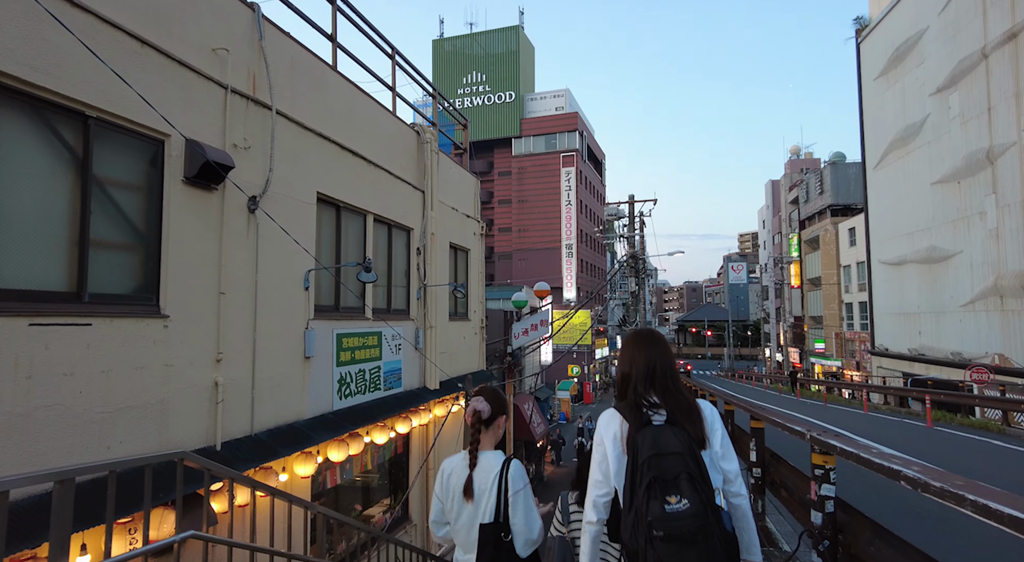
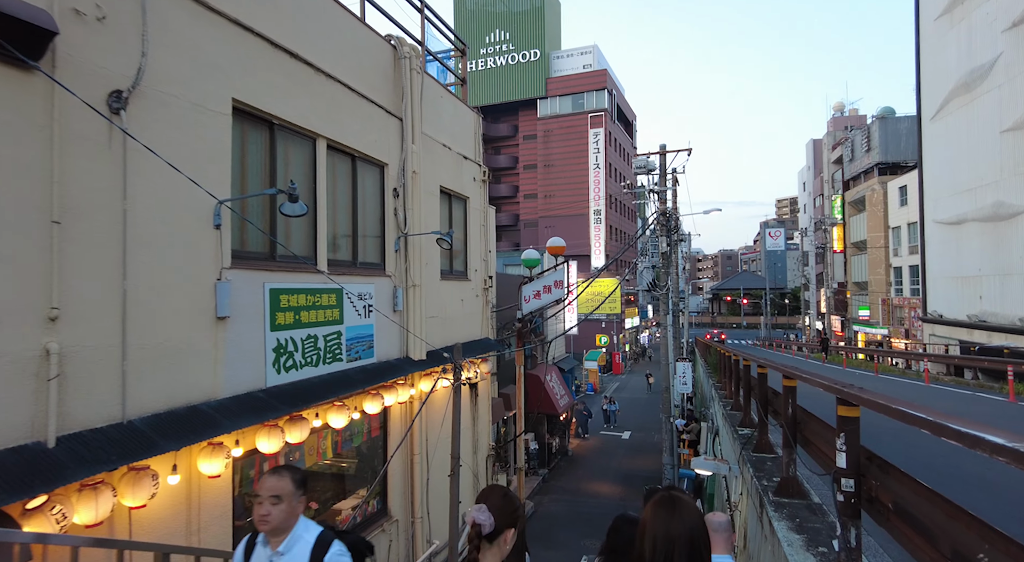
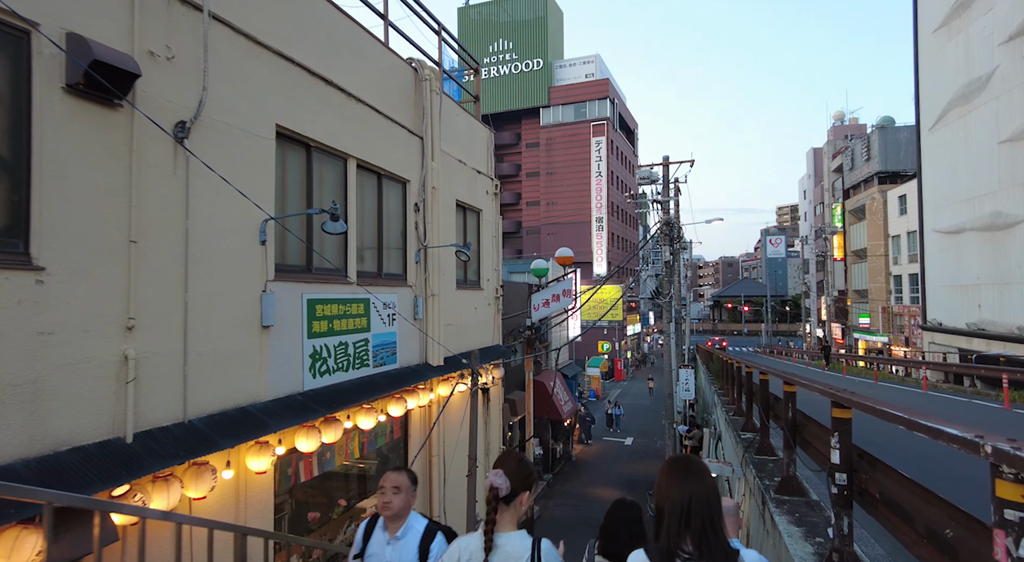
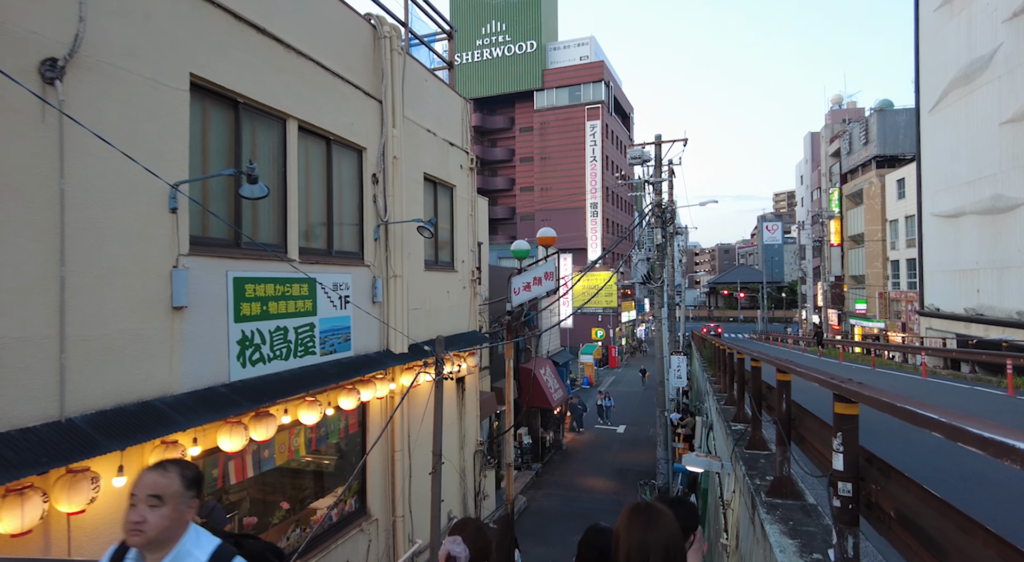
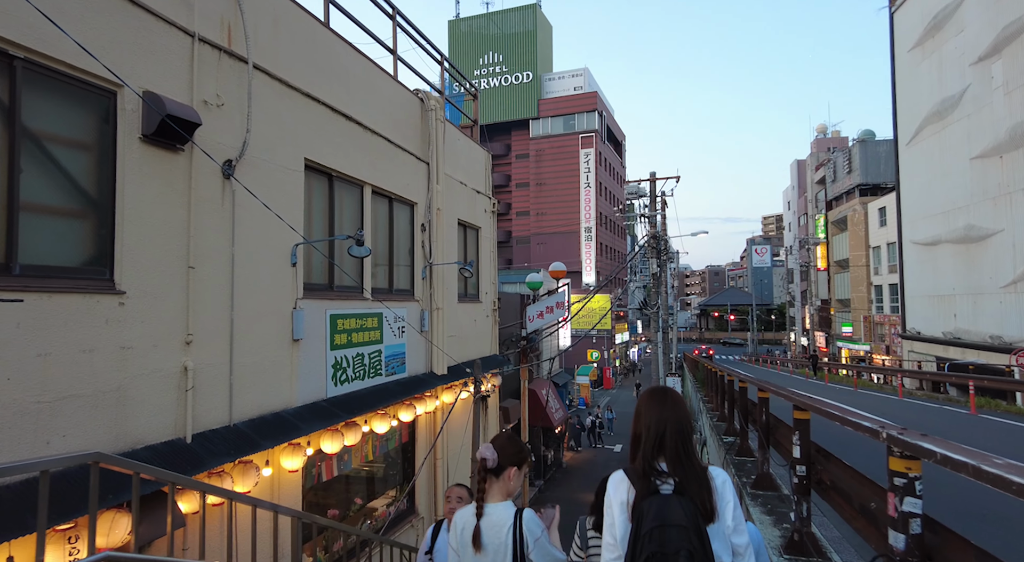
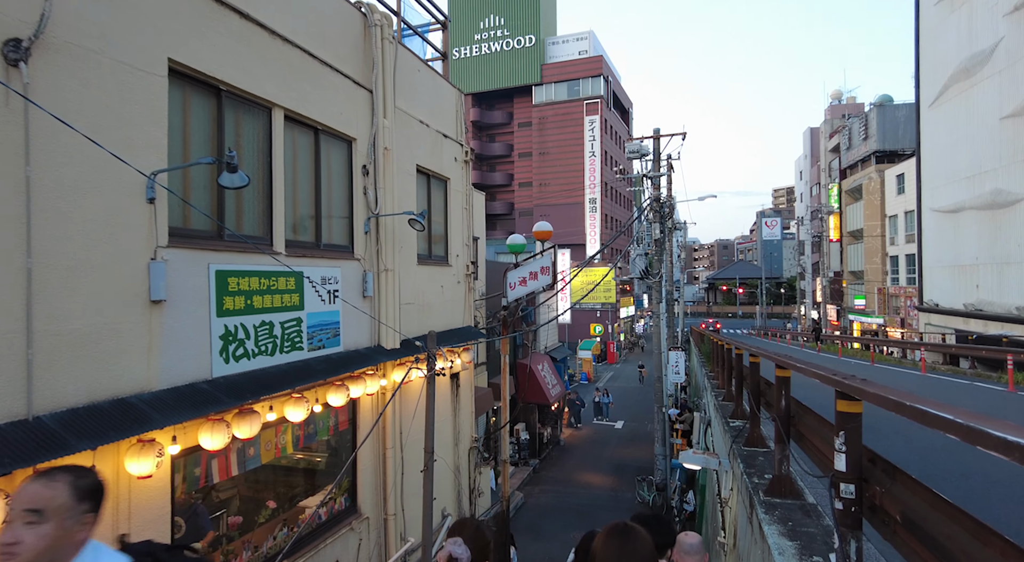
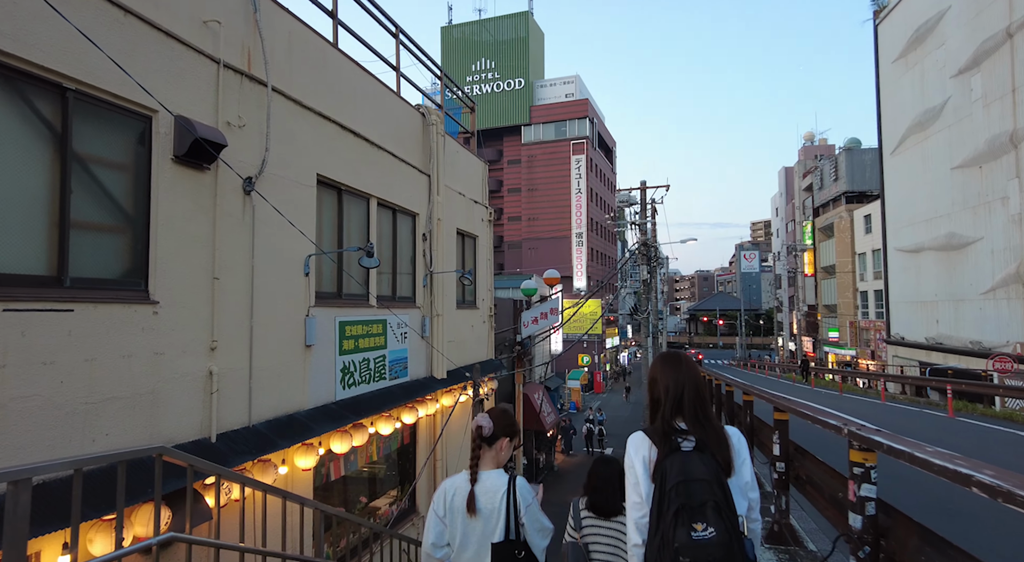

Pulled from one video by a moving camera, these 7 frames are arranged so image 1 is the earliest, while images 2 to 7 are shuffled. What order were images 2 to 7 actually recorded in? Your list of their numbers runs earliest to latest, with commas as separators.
7, 5, 3, 2, 4, 6
